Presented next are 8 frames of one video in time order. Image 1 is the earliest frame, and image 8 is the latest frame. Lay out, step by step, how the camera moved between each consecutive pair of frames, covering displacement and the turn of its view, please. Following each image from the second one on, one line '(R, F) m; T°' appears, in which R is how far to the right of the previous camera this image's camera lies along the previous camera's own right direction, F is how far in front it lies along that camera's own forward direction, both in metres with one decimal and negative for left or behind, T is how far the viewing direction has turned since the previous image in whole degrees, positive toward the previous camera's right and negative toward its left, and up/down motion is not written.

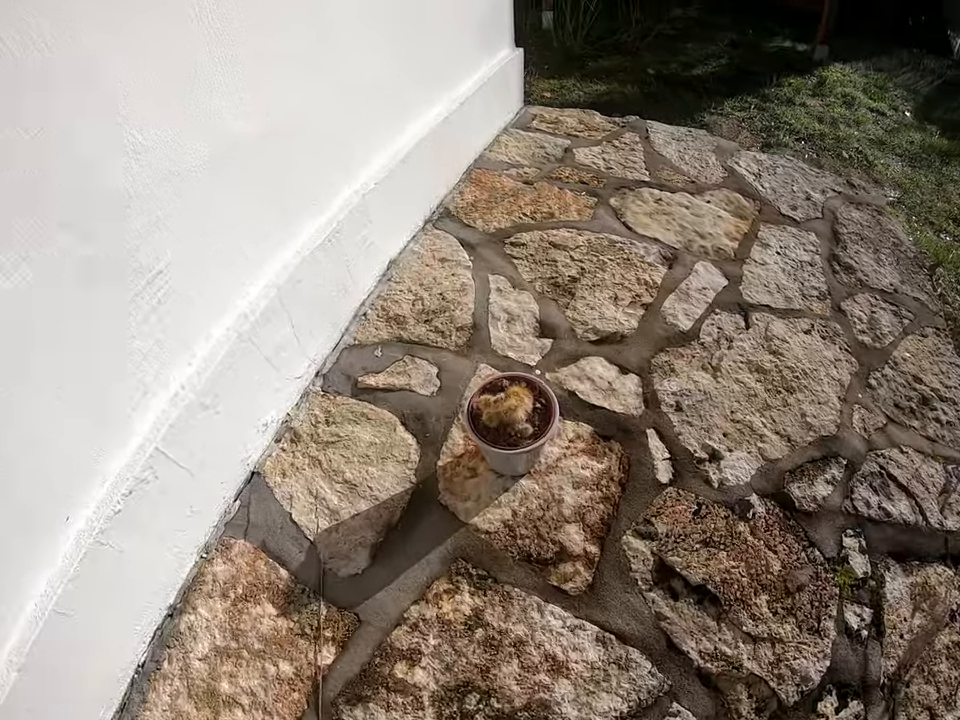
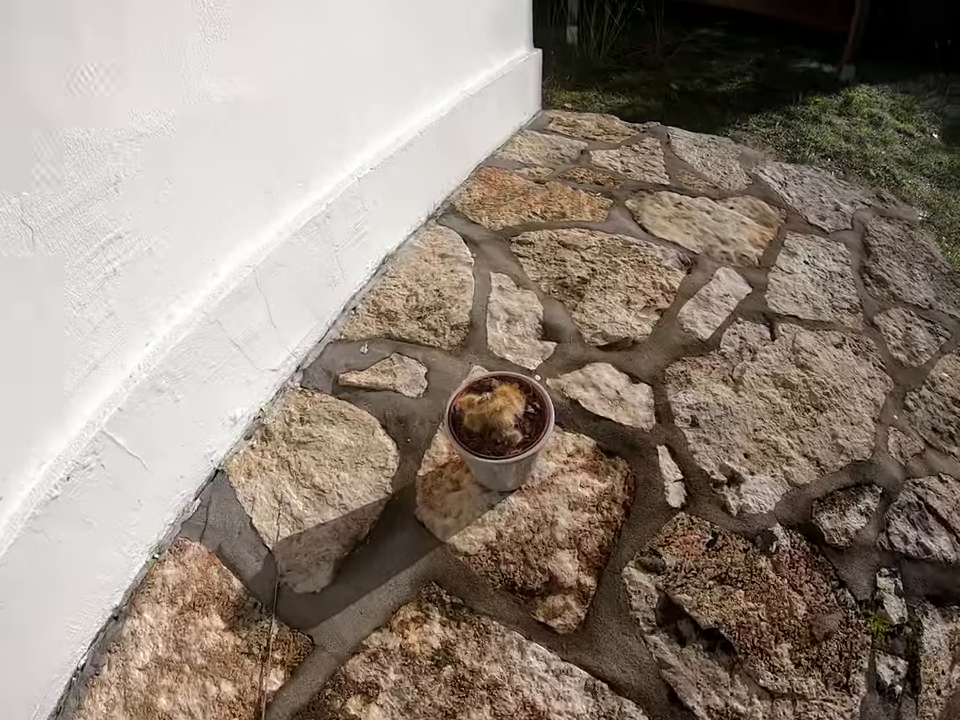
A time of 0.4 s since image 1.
(+0.1, +0.3) m; -1°
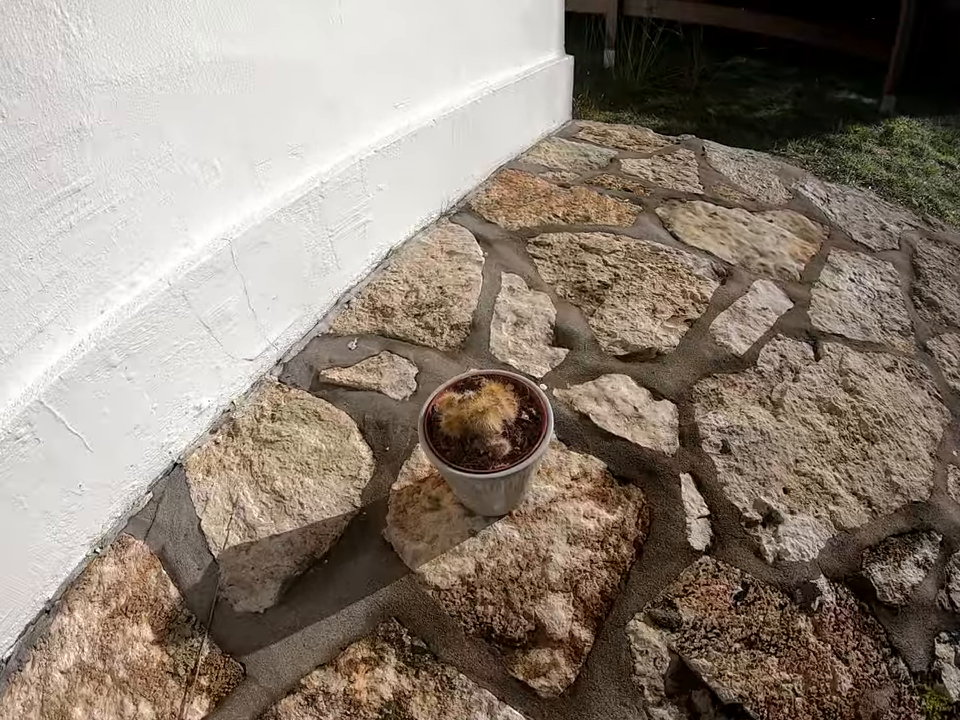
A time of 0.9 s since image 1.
(+0.1, +0.3) m; -2°
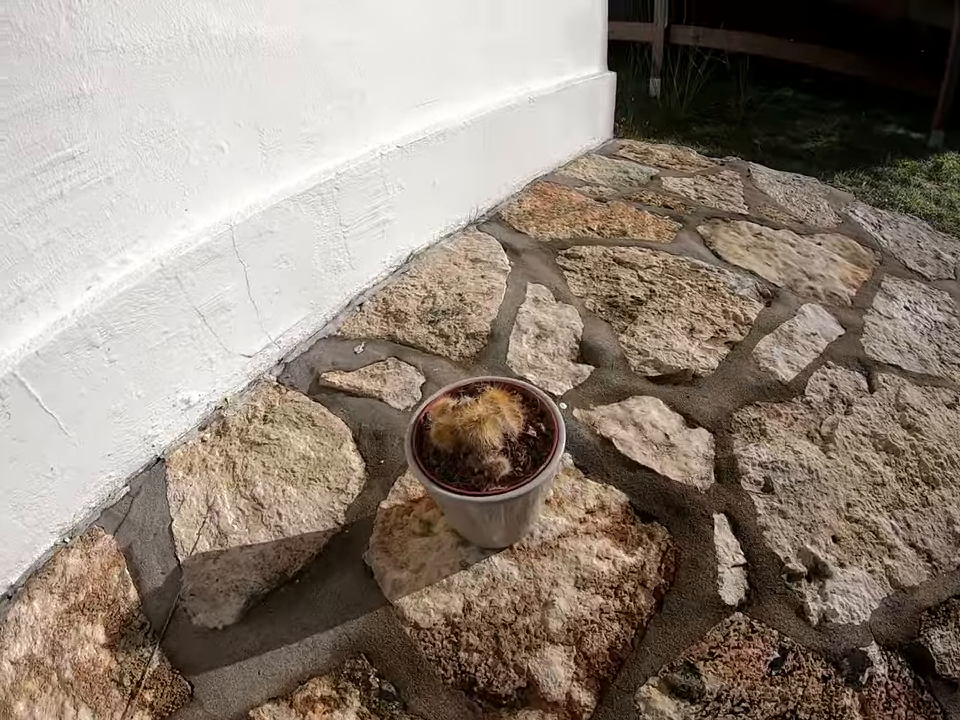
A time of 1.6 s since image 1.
(0.0, +0.2) m; -3°
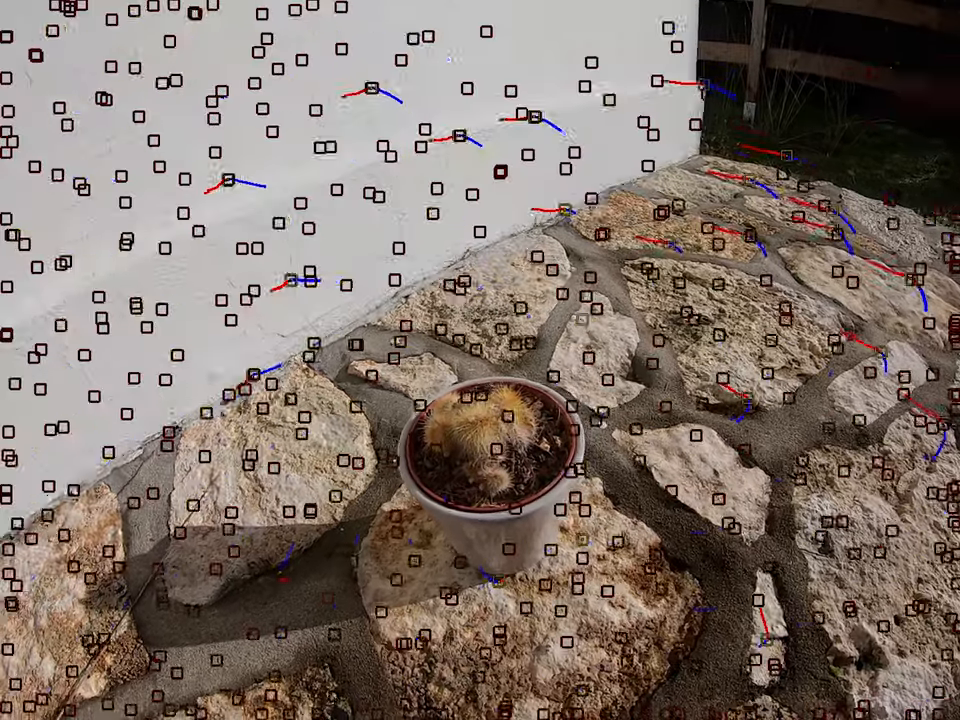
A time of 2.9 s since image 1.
(+0.1, +0.2) m; -6°
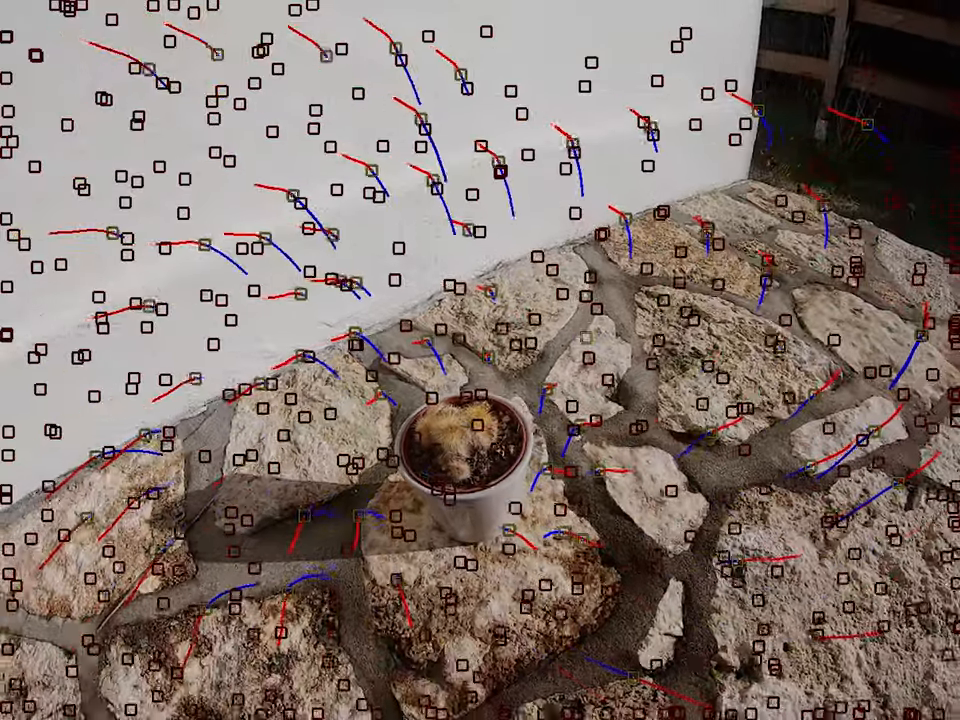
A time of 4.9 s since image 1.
(+0.1, -0.3) m; -4°
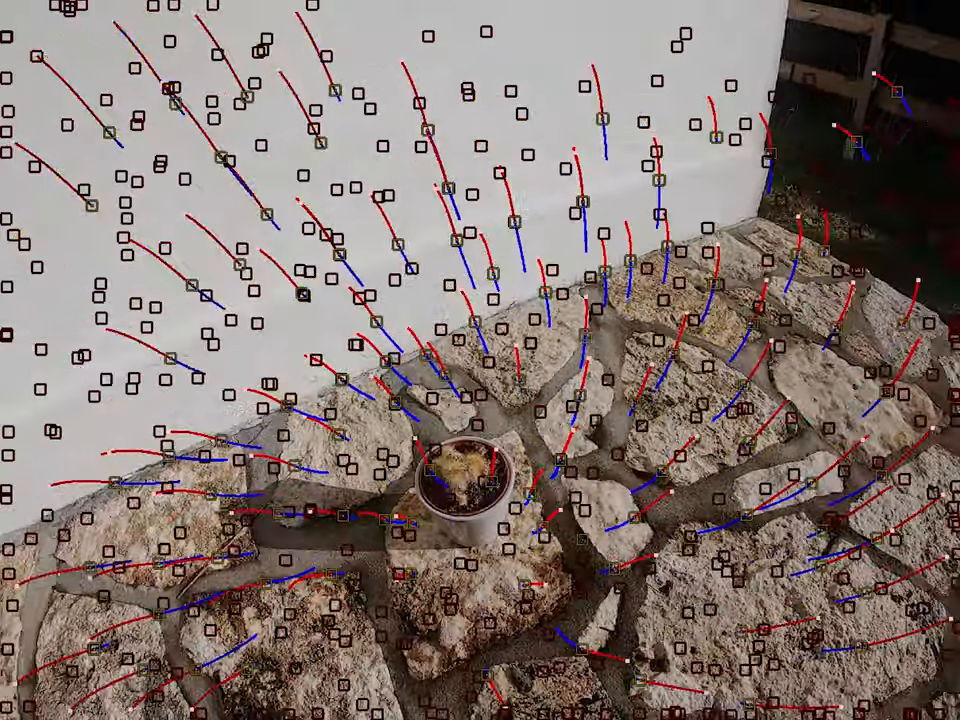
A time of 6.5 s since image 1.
(0.0, -0.5) m; -2°
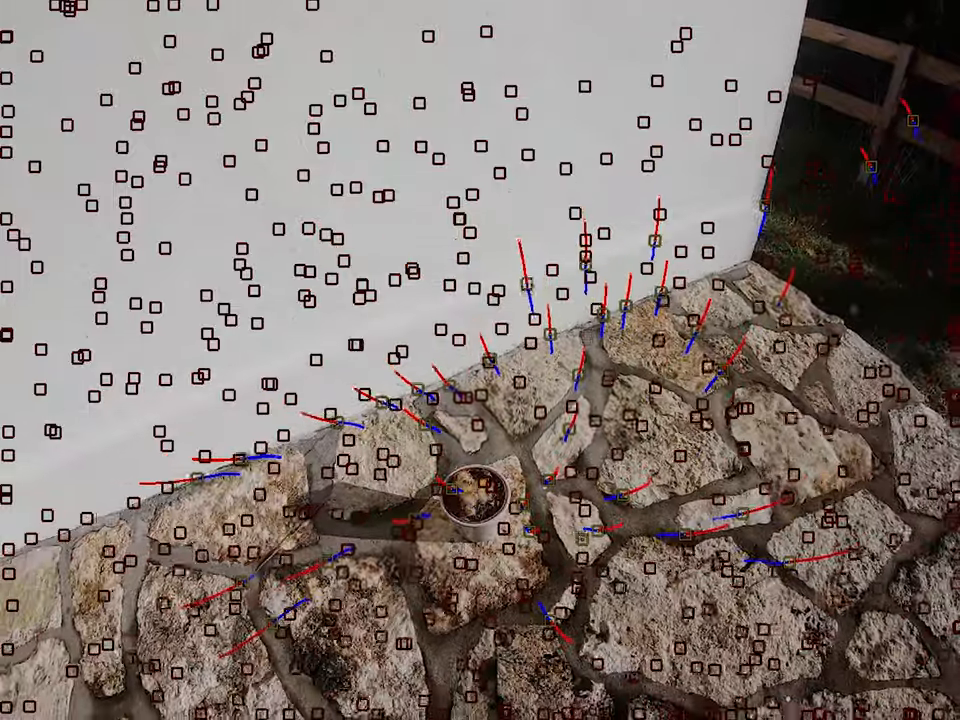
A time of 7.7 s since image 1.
(0.0, -0.8) m; -1°
